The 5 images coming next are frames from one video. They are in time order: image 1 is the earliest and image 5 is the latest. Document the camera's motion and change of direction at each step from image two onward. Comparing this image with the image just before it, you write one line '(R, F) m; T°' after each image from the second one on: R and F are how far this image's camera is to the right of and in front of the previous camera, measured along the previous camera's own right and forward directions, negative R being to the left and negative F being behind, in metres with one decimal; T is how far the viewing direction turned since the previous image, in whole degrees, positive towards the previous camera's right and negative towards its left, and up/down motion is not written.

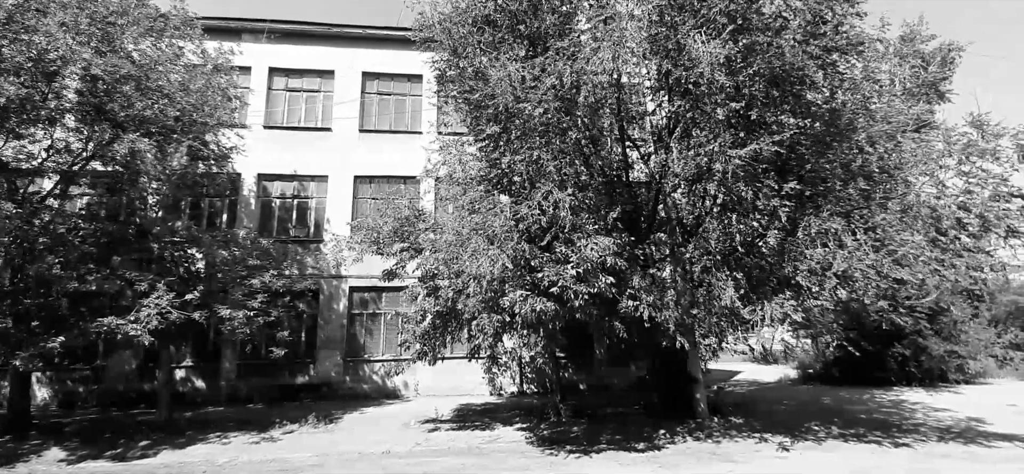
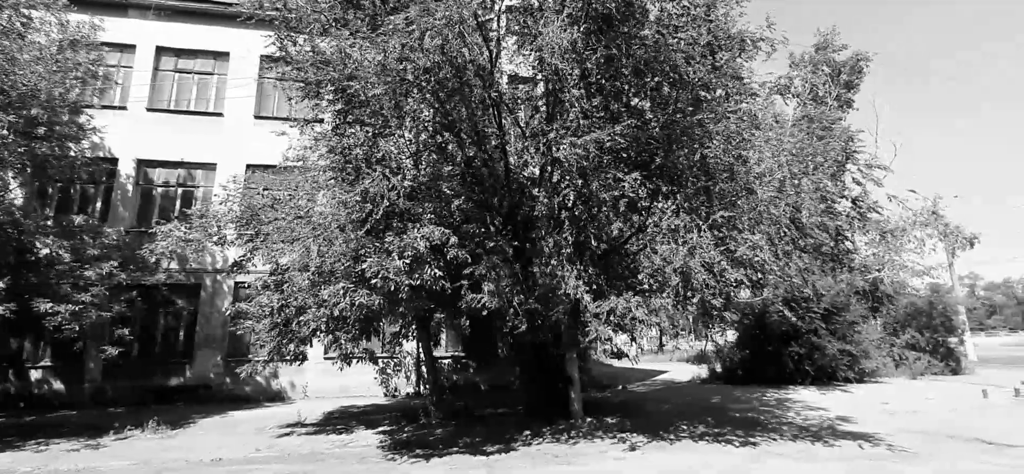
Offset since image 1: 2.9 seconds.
(+2.1, +0.4) m; +4°
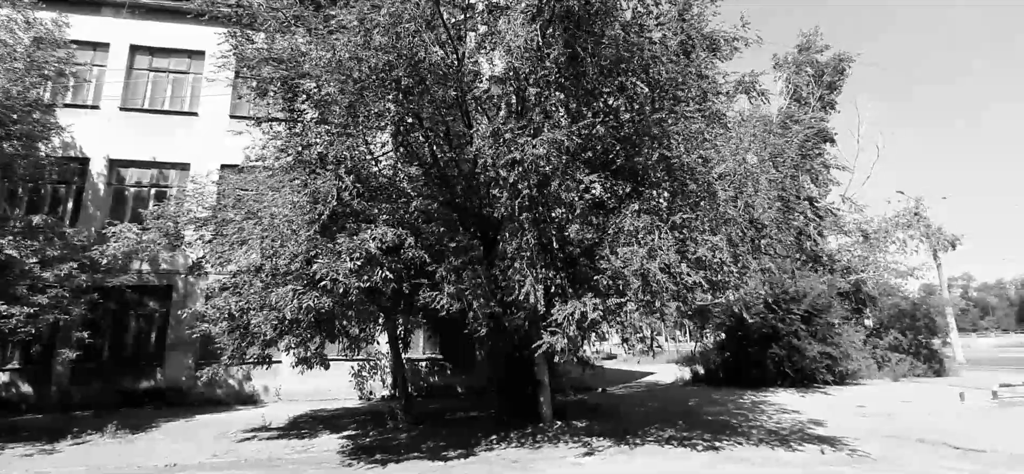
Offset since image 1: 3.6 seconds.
(+0.6, +0.1) m; 0°
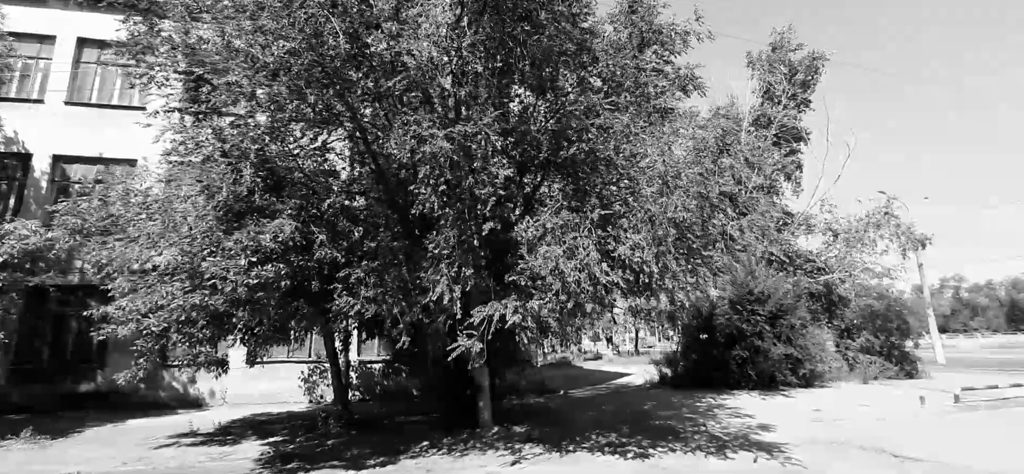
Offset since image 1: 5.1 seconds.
(+1.3, +0.4) m; 0°
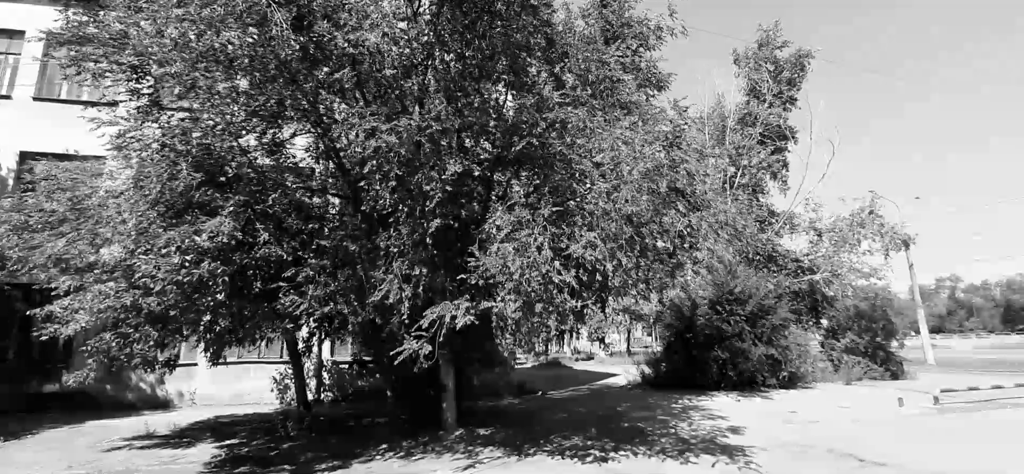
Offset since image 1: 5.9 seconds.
(+0.7, +0.2) m; 0°
